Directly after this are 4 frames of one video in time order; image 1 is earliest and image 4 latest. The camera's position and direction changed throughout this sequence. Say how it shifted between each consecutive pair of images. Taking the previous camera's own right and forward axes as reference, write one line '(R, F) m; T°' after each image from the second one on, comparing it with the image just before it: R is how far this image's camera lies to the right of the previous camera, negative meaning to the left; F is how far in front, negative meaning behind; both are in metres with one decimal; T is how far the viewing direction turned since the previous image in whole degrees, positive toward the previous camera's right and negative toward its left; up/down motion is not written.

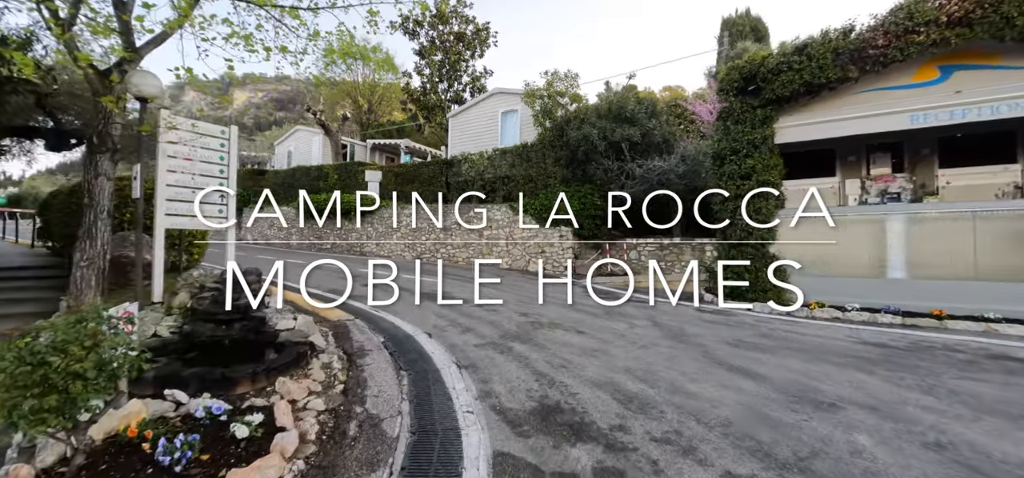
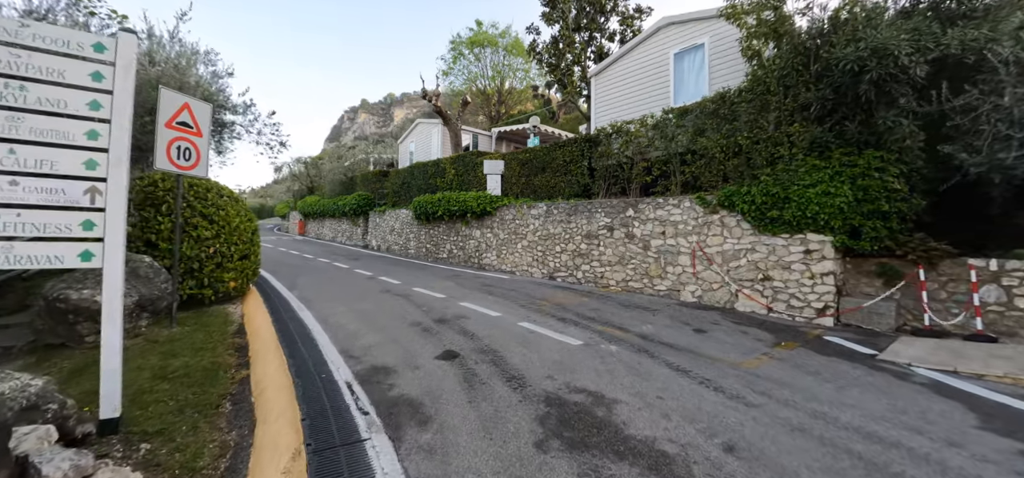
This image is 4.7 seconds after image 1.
(-0.9, +4.5) m; -19°
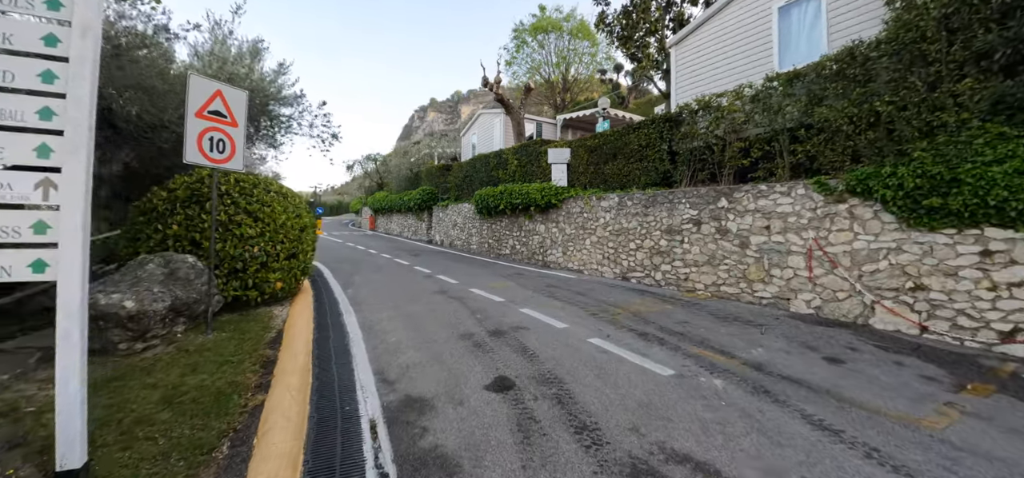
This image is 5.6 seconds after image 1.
(0.0, +1.0) m; -9°
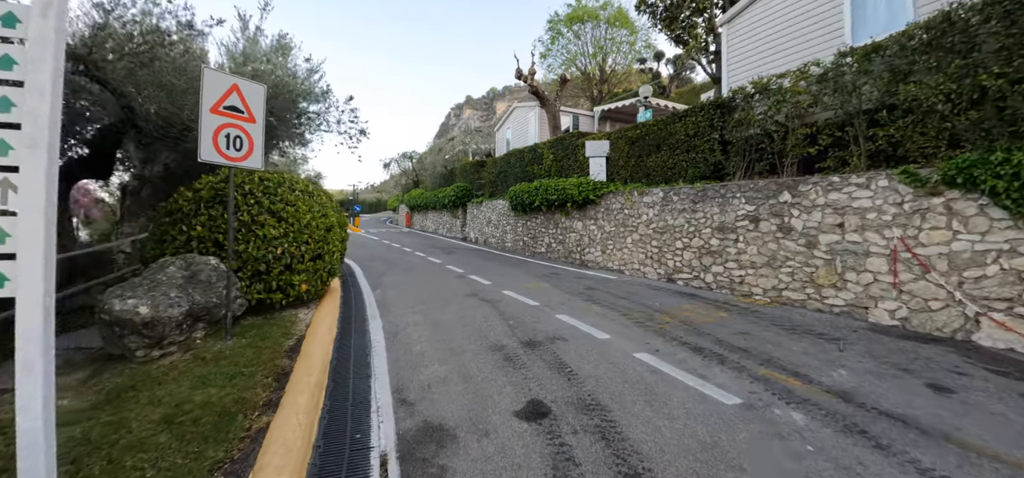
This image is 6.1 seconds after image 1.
(0.0, +0.5) m; -5°
